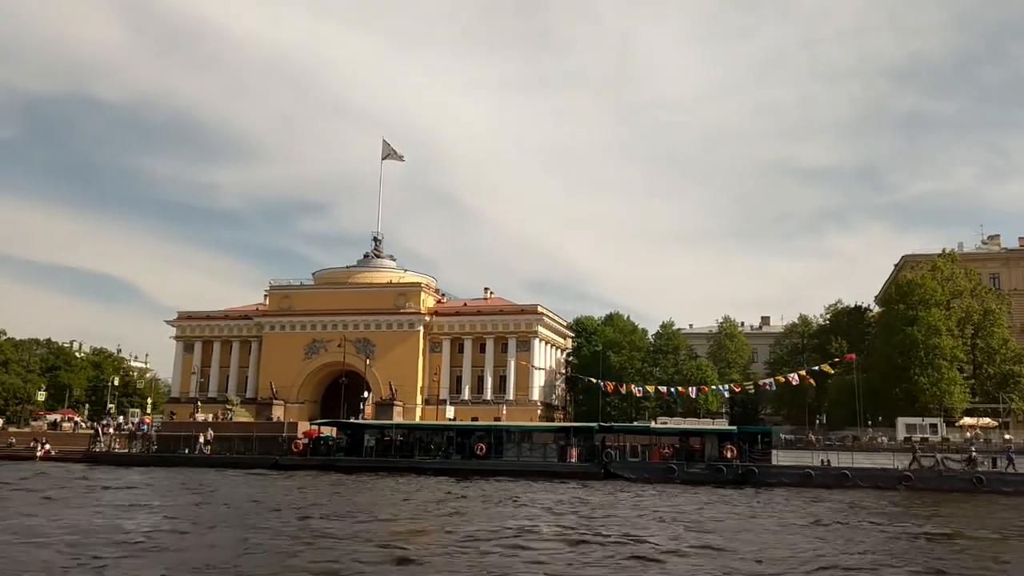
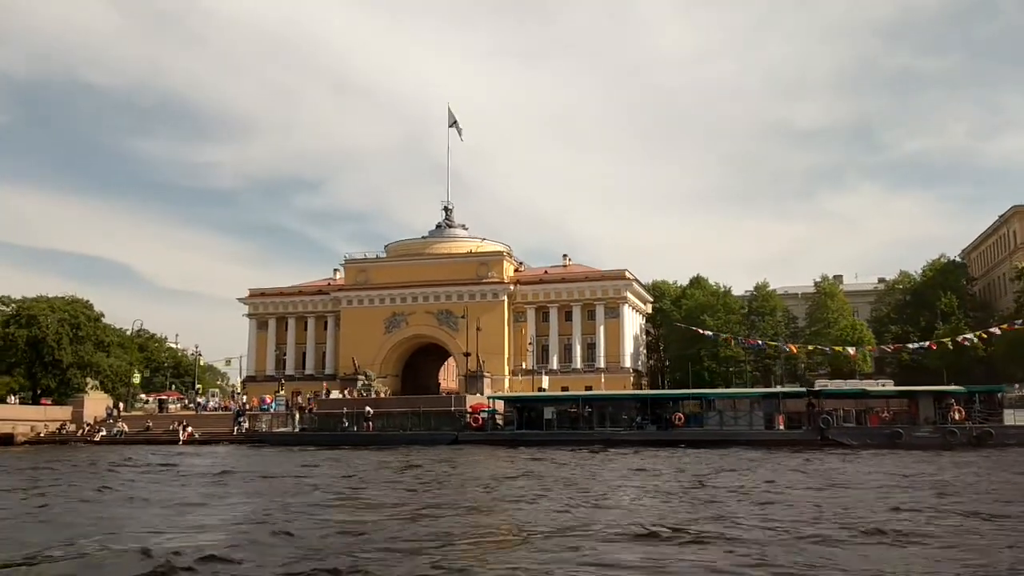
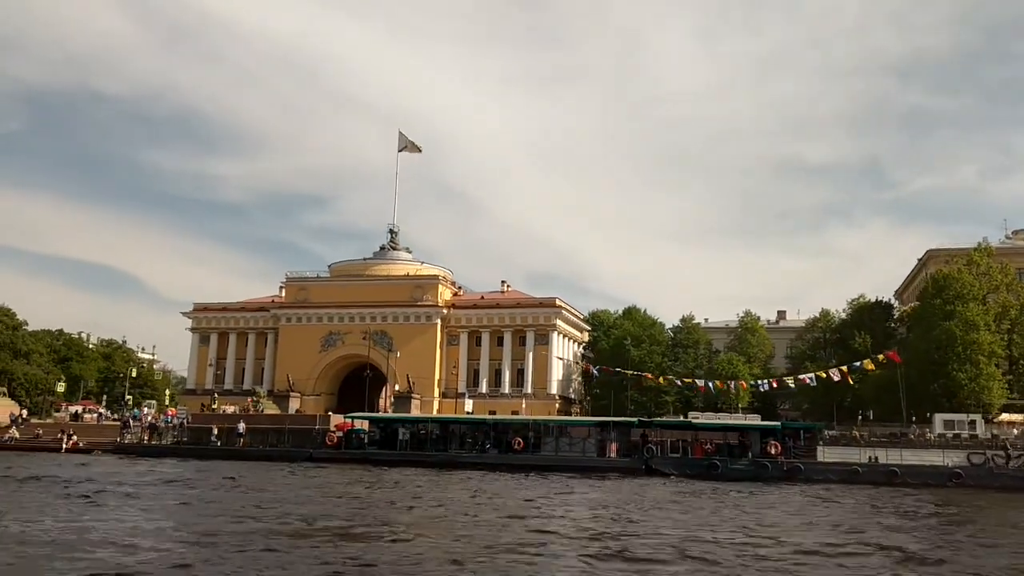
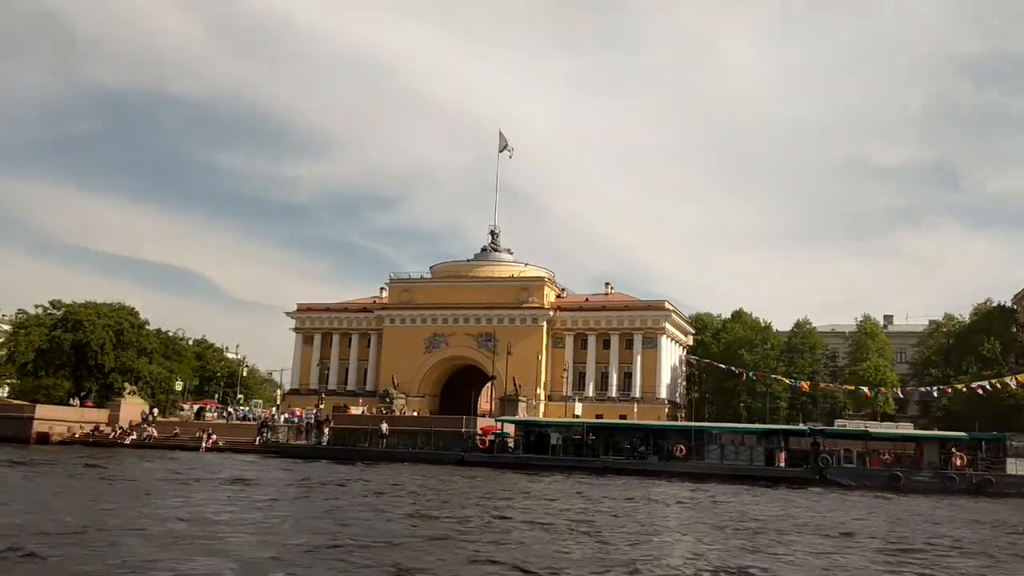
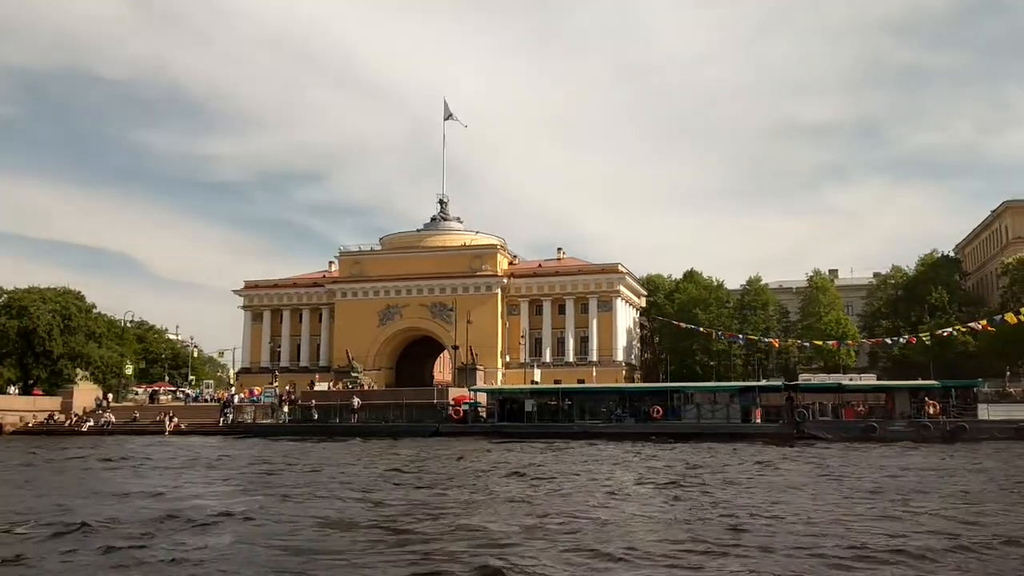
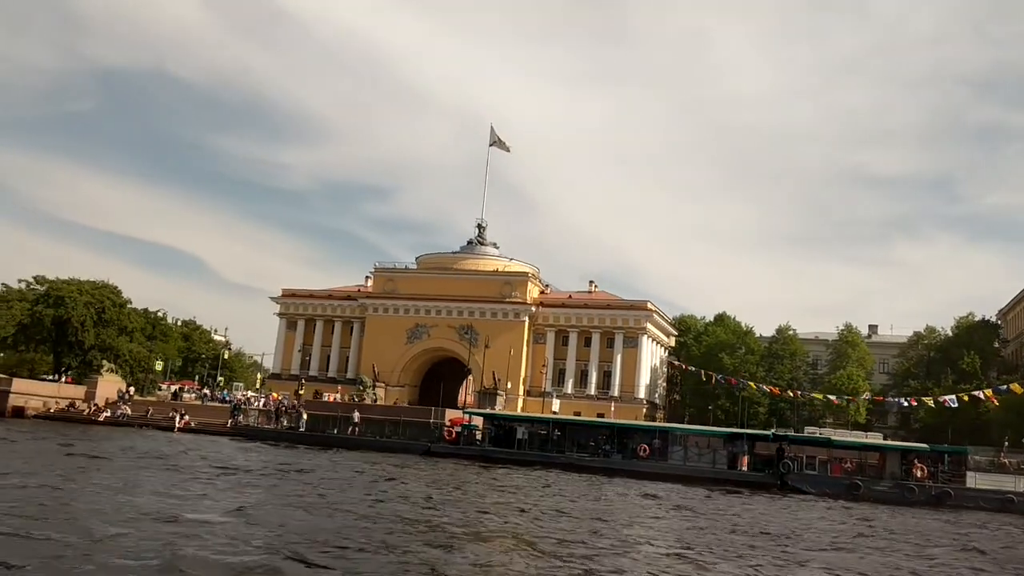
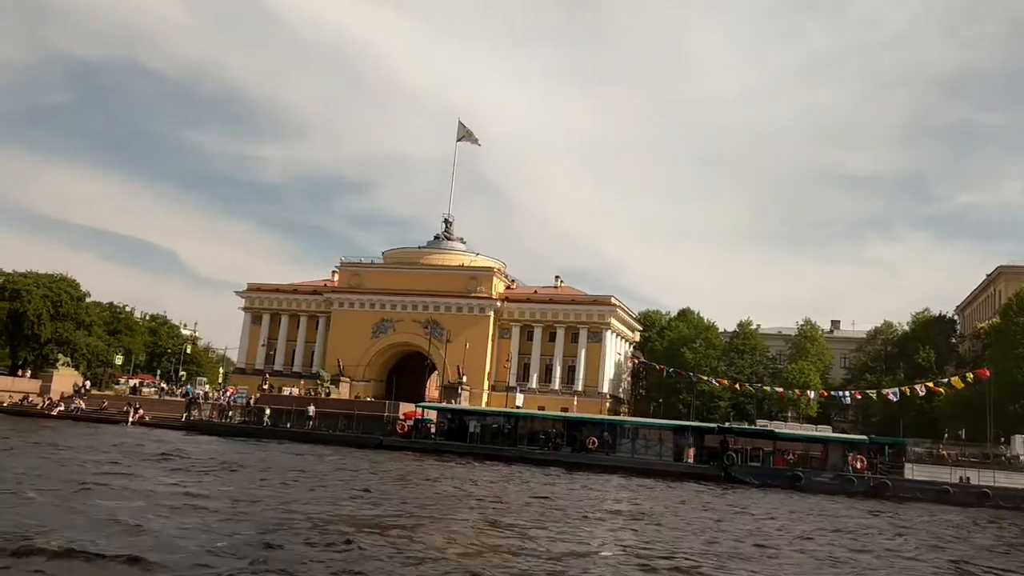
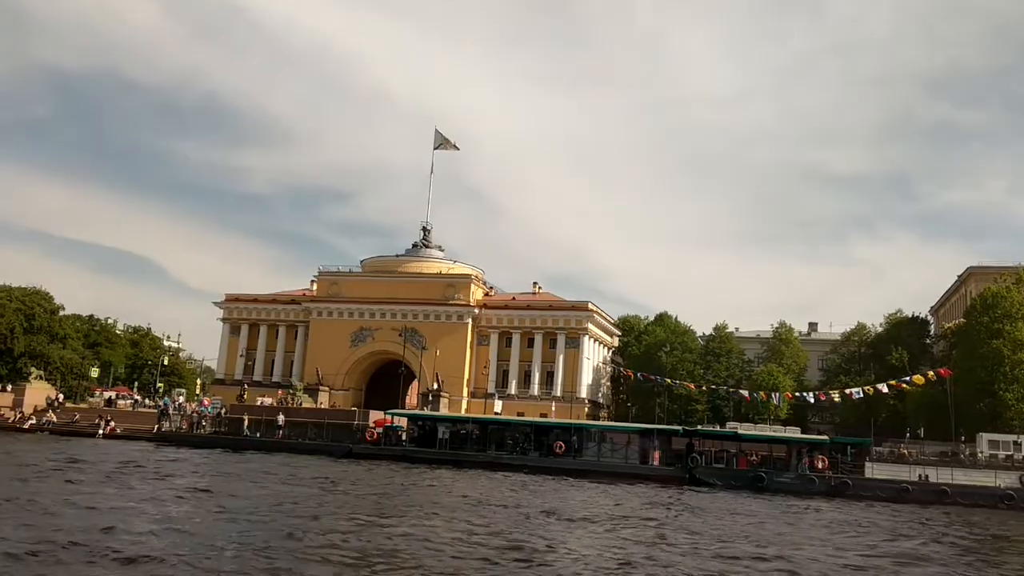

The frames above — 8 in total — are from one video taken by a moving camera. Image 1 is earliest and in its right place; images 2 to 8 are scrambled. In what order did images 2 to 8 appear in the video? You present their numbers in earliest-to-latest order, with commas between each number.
3, 8, 7, 6, 4, 5, 2
